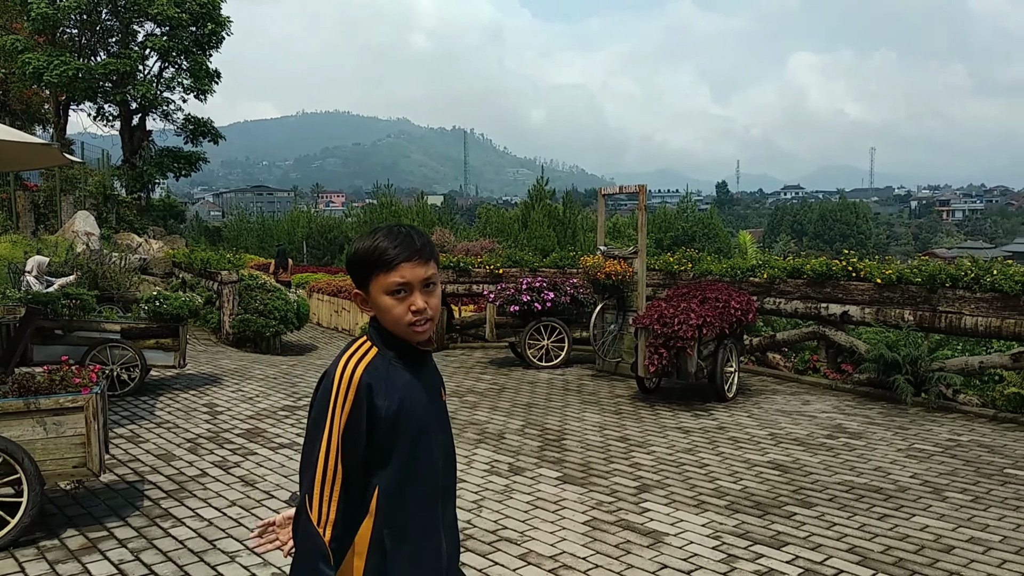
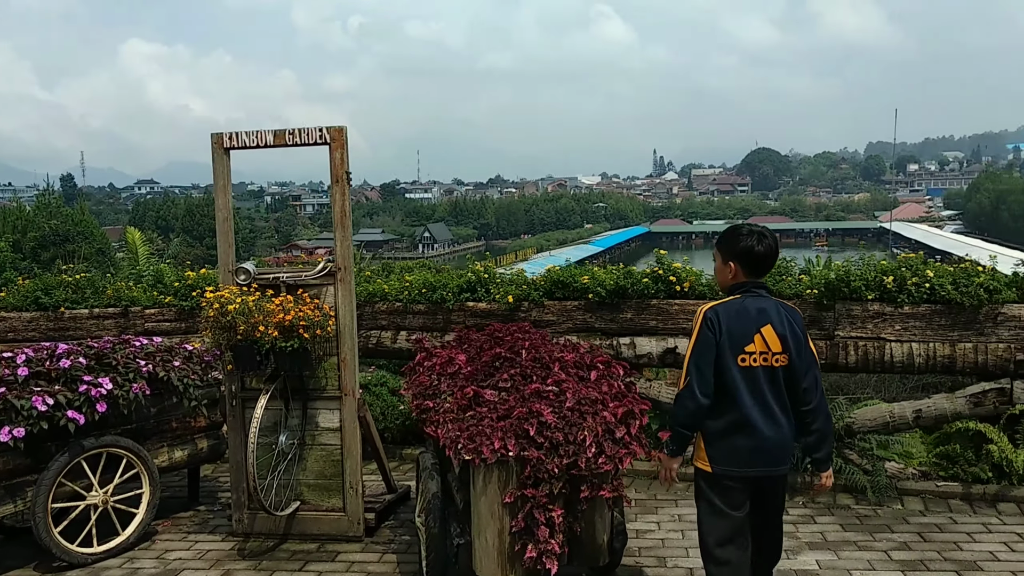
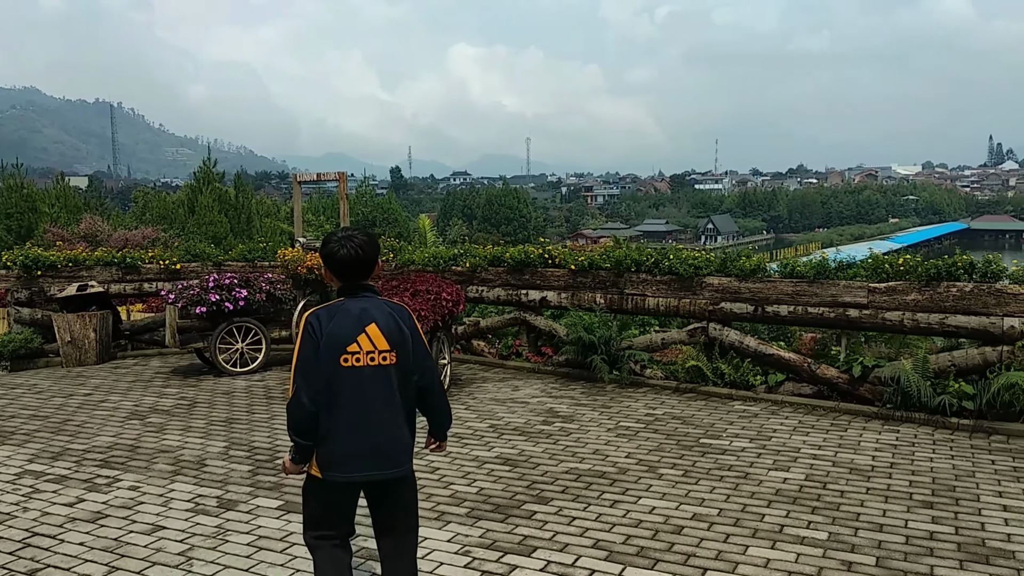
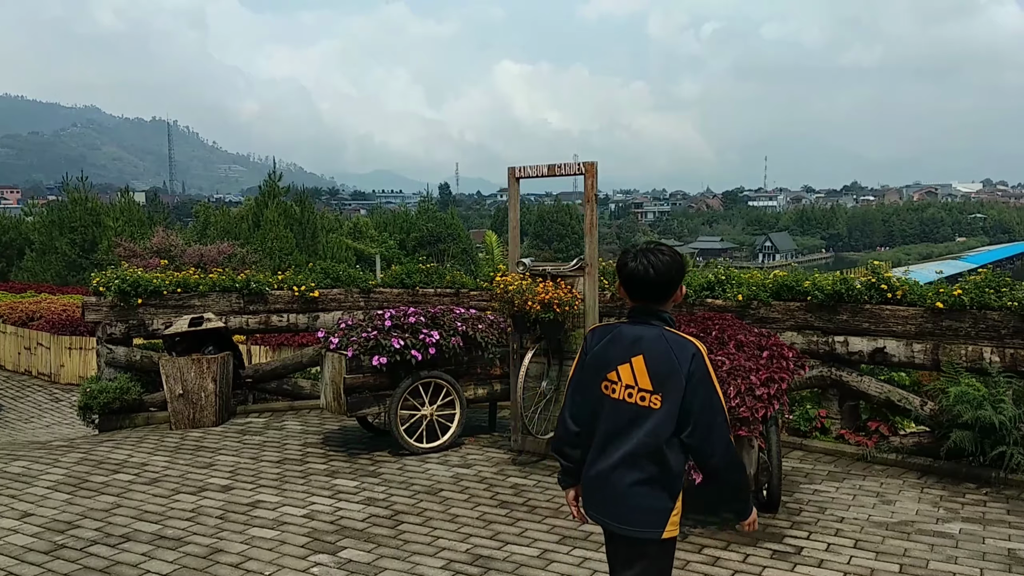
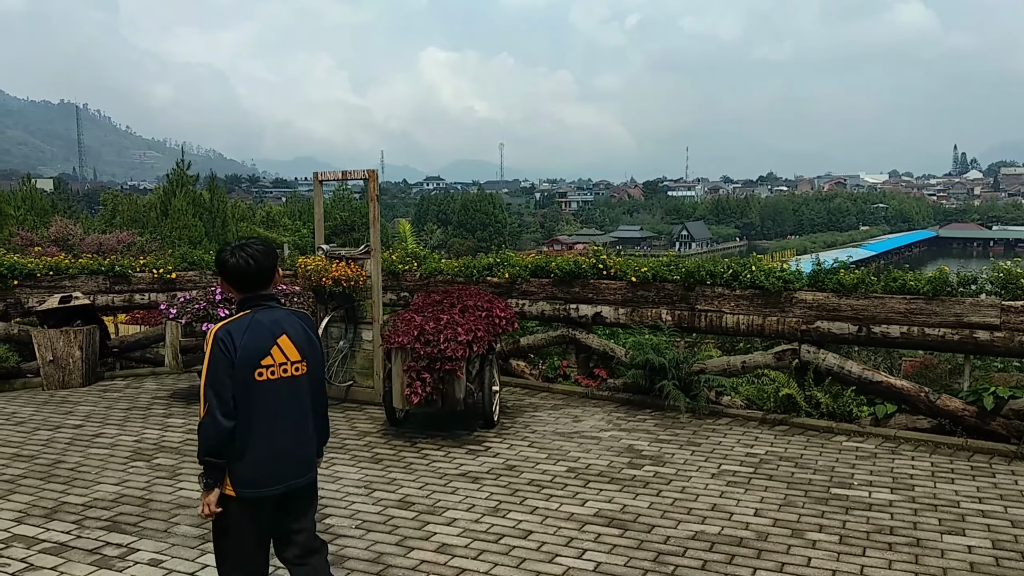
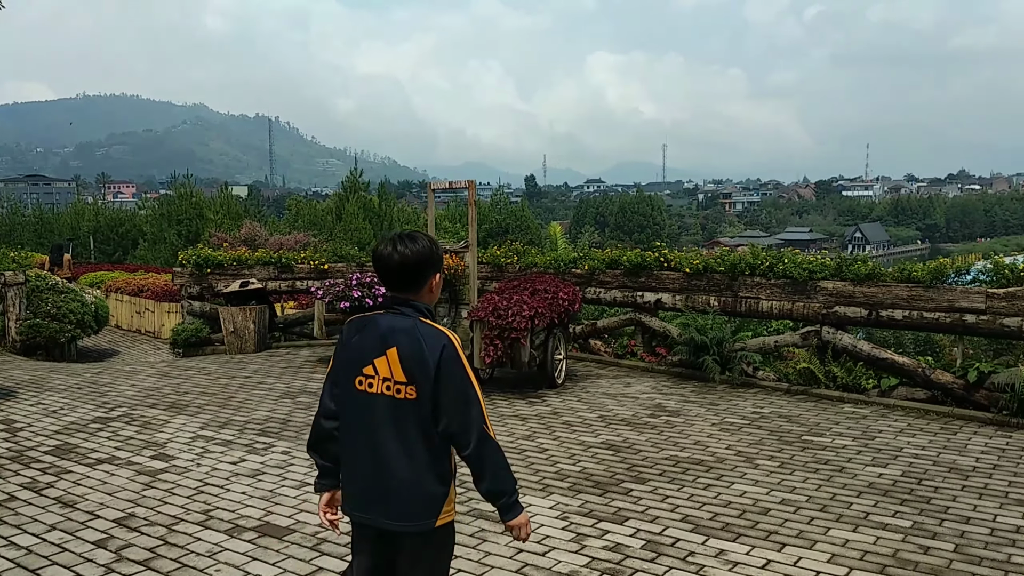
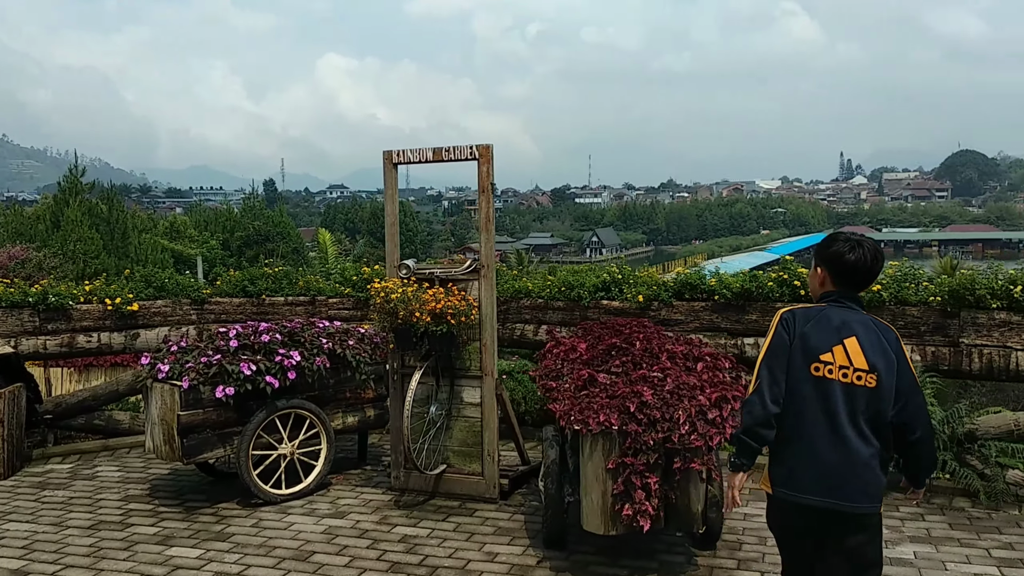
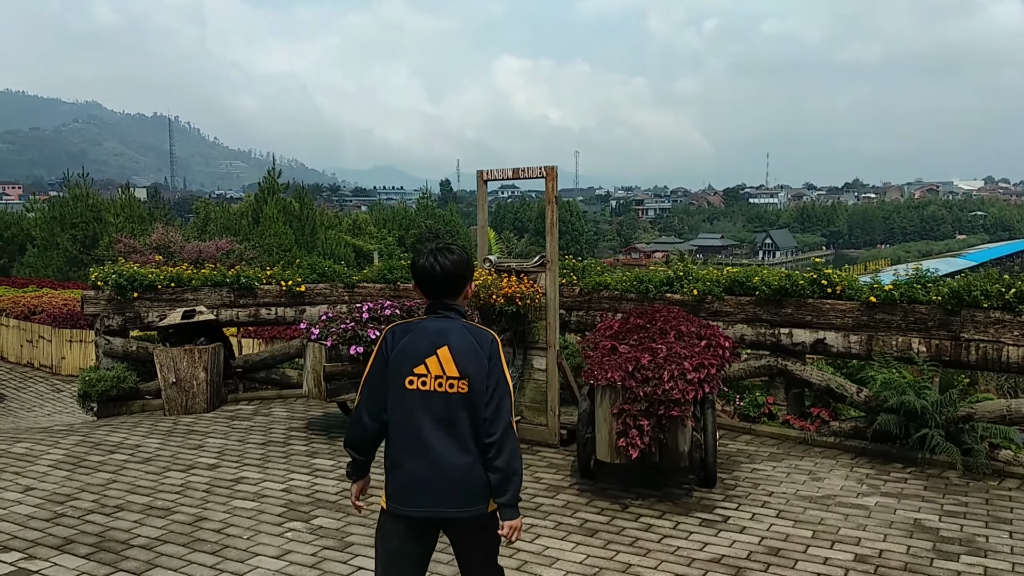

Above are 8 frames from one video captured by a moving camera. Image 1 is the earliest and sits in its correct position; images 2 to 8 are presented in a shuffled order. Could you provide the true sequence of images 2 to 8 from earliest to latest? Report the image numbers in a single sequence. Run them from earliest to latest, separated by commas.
6, 3, 5, 8, 4, 7, 2
